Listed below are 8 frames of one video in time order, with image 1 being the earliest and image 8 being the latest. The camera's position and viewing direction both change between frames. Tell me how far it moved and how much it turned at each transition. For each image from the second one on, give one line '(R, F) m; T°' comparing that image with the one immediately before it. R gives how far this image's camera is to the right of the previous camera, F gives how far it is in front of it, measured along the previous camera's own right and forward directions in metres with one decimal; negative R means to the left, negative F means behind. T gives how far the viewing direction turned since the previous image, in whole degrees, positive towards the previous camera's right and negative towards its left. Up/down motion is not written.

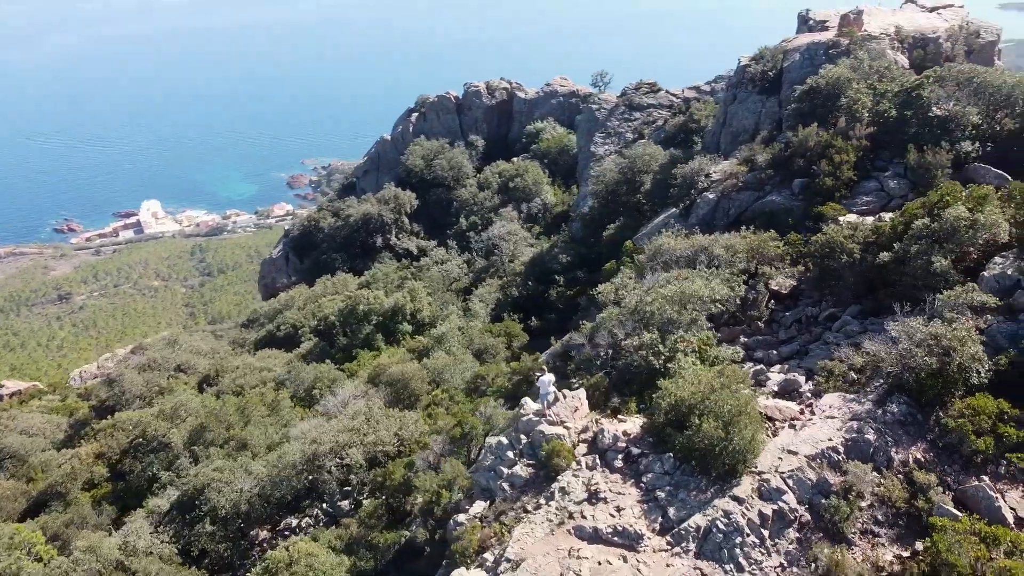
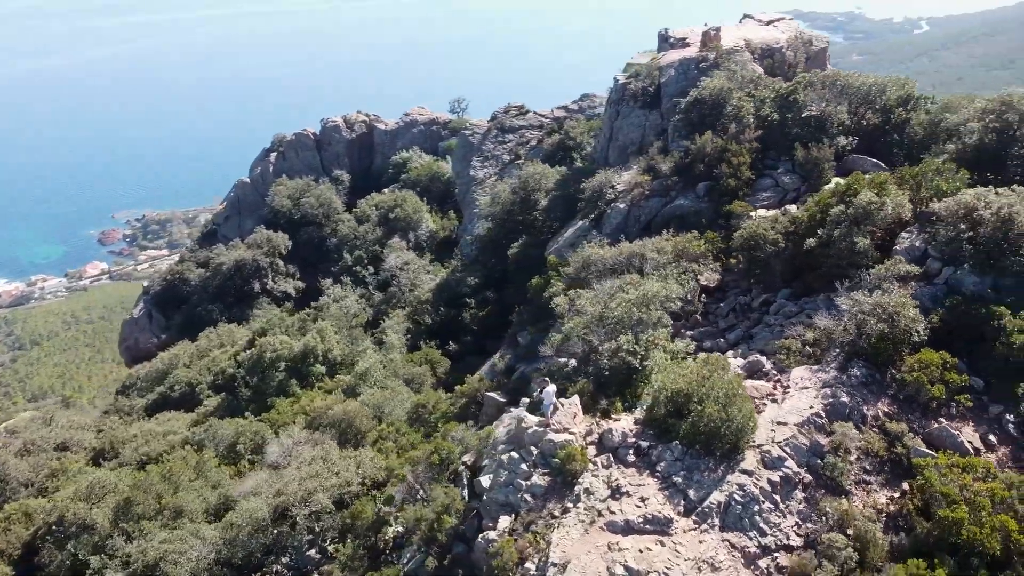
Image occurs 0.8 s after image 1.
(-2.6, -0.4) m; +11°
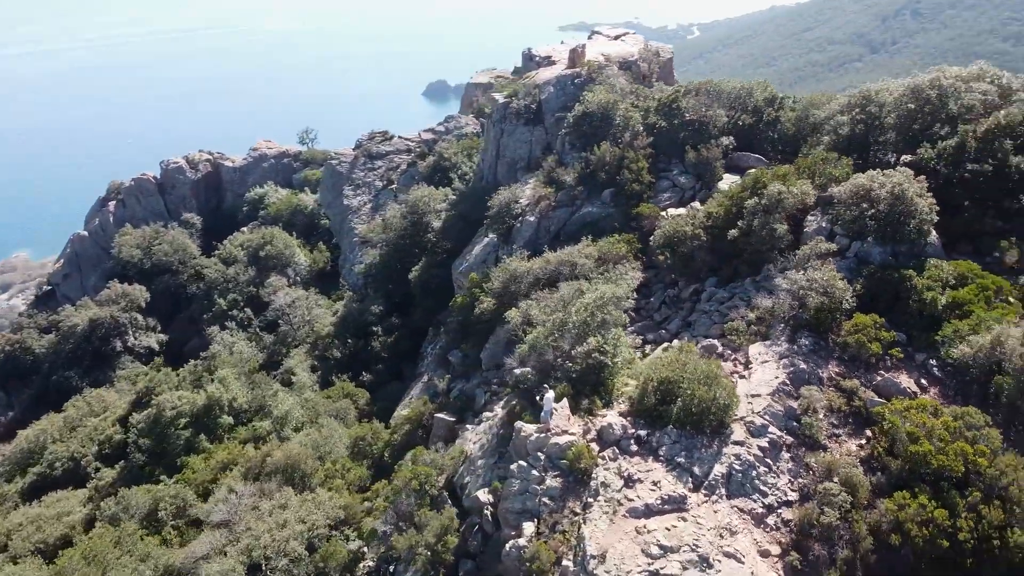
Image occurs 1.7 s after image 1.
(-2.9, -0.3) m; +12°
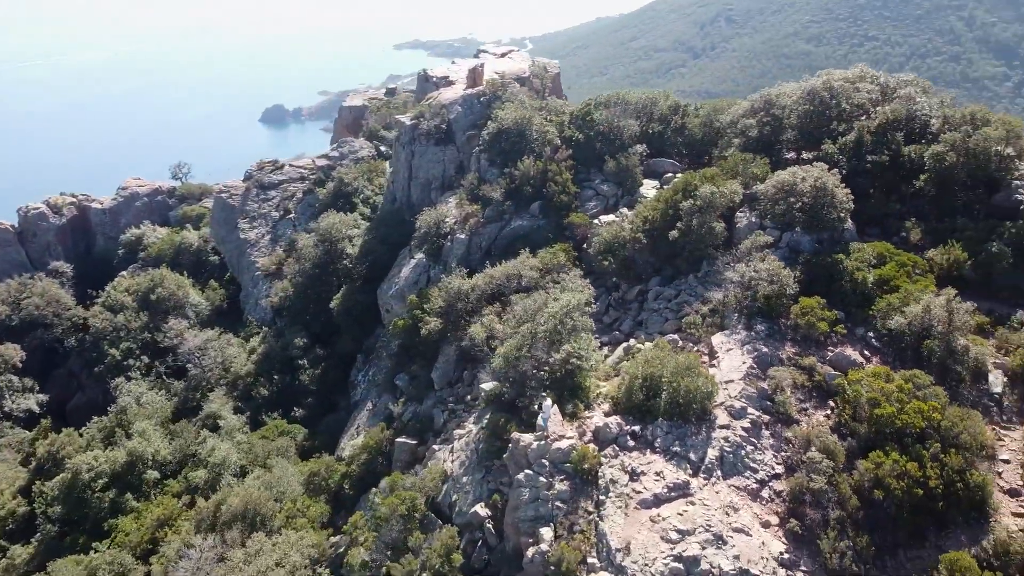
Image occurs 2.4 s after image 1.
(-2.4, -0.2) m; +10°
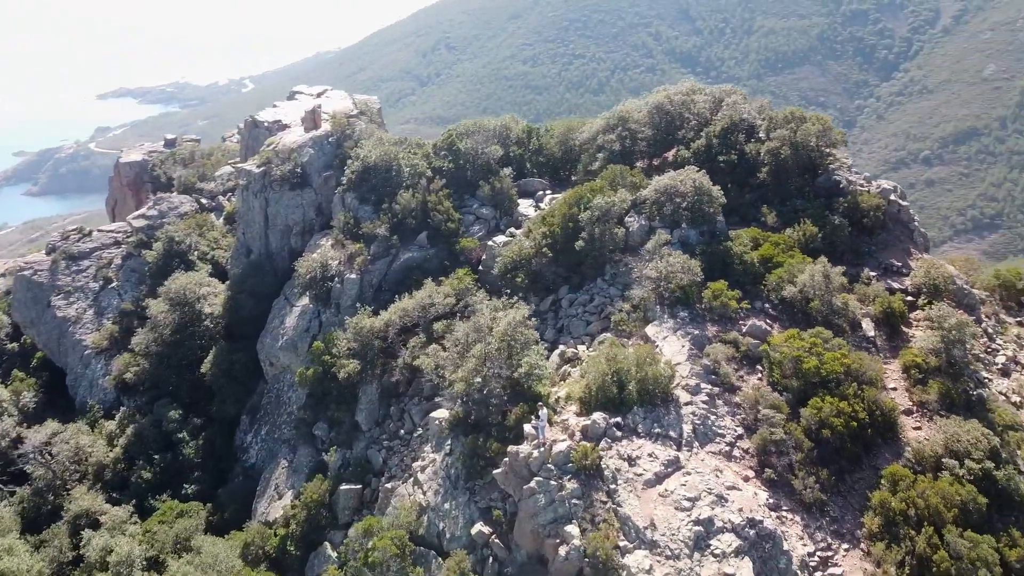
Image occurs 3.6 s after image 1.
(-4.3, -0.2) m; +17°
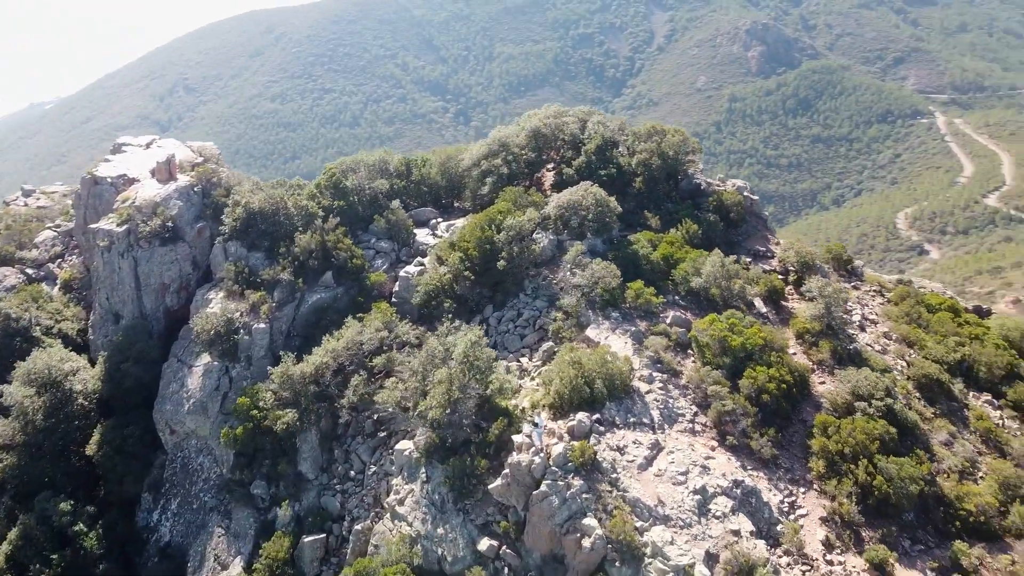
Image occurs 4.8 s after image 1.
(-4.3, -0.3) m; +16°
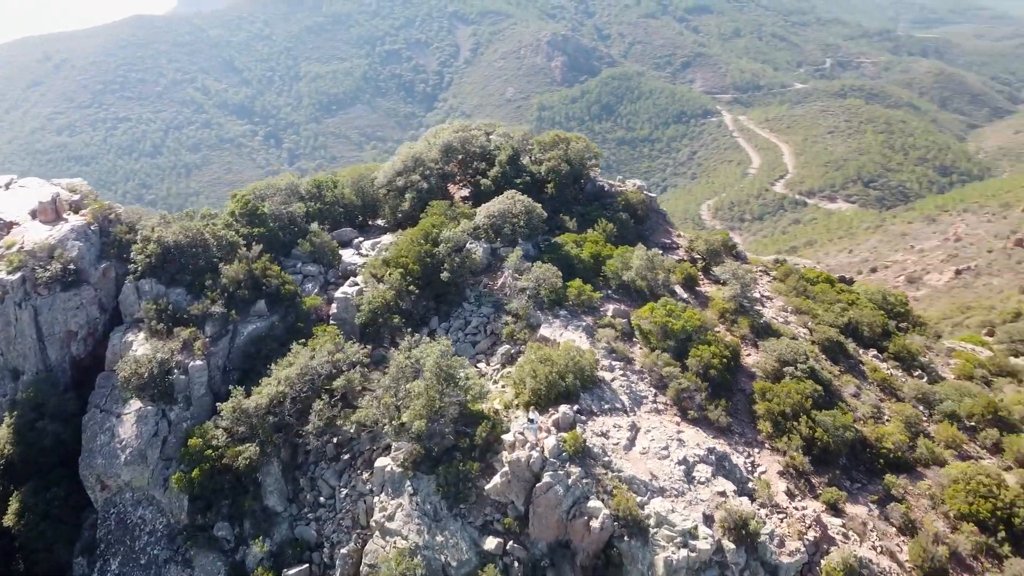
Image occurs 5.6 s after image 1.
(-3.4, -0.5) m; +12°
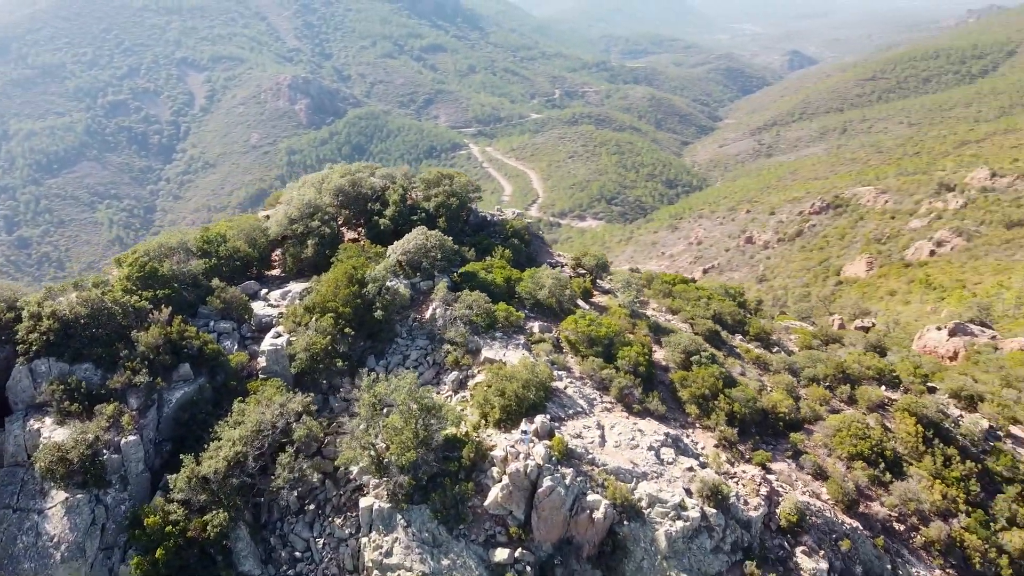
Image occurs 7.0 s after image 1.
(-5.0, -0.7) m; +17°
